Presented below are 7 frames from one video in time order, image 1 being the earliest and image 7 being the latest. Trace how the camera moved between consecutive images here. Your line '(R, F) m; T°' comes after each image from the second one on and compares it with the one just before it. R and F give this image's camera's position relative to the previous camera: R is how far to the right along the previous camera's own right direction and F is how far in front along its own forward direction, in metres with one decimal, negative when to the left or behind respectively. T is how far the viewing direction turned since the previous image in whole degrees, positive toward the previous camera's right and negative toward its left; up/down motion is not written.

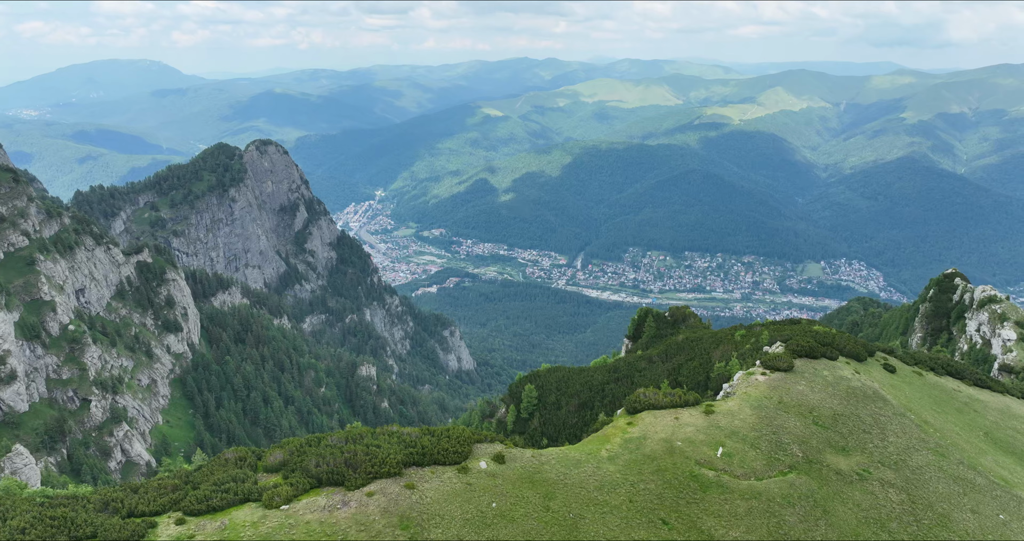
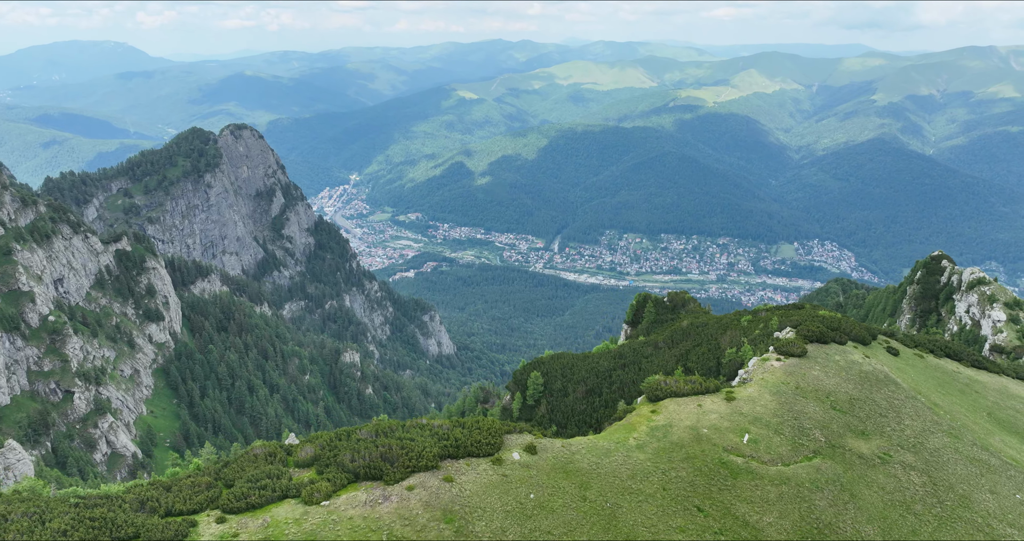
(-4.3, +0.5) m; +2°
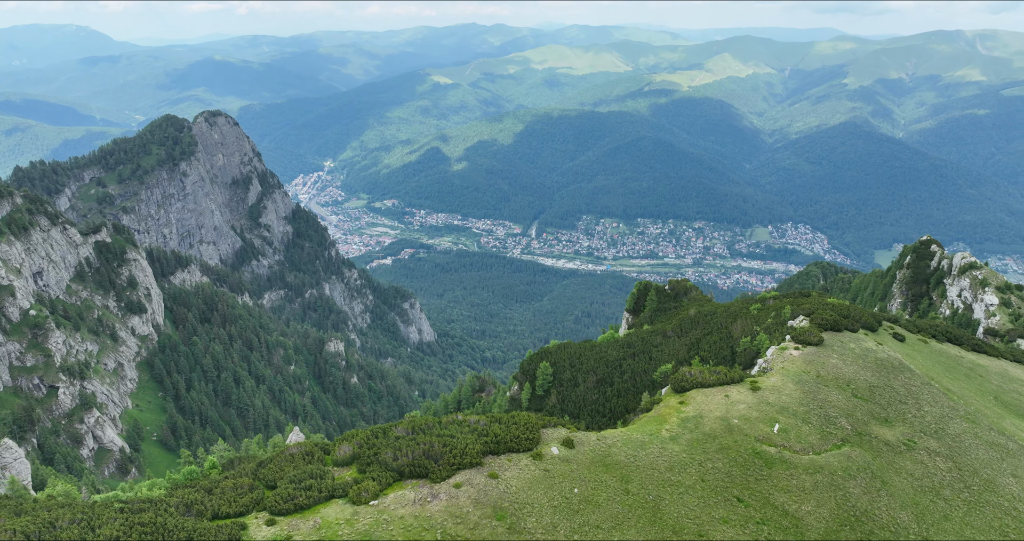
(-4.7, +0.4) m; +1°
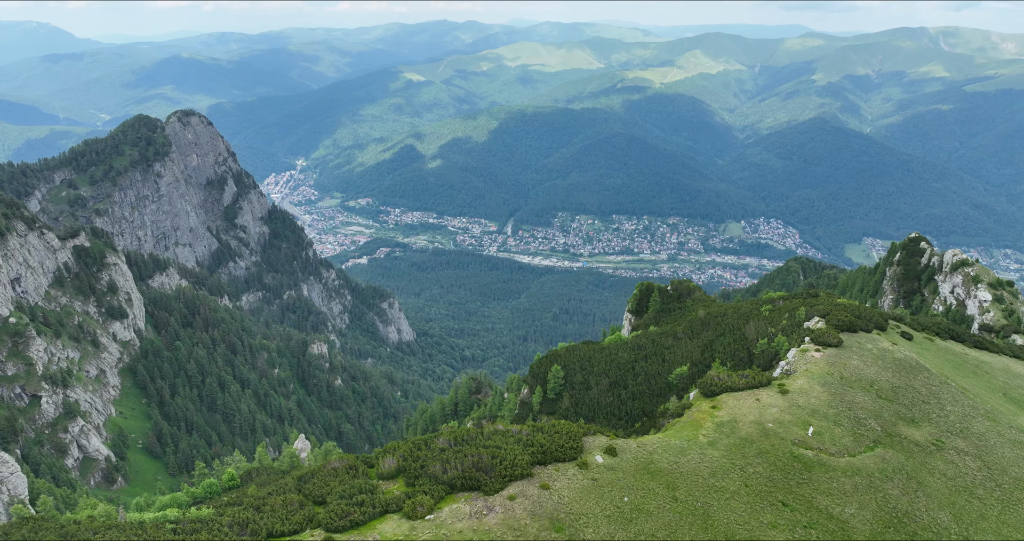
(-5.2, 0.0) m; +1°
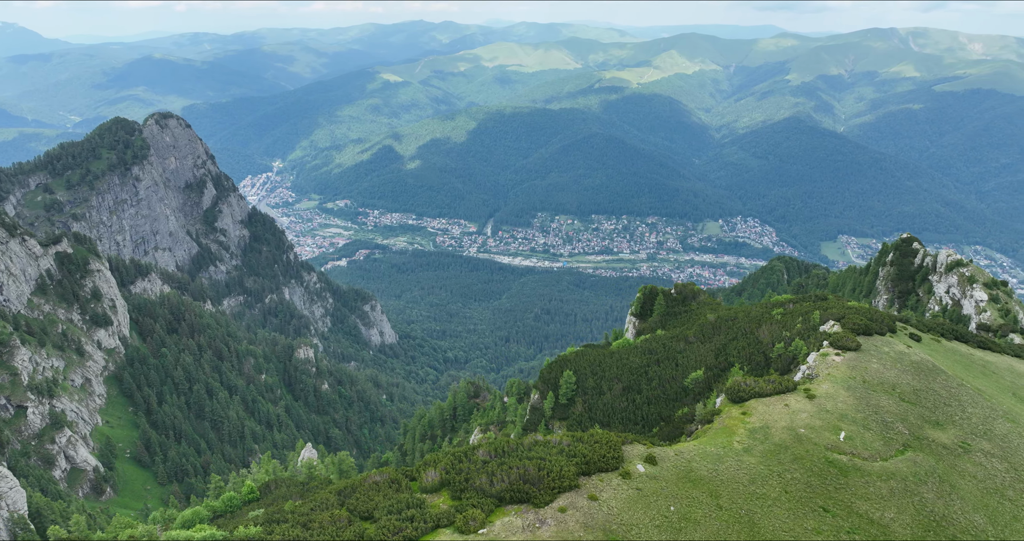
(-4.8, -0.1) m; +1°
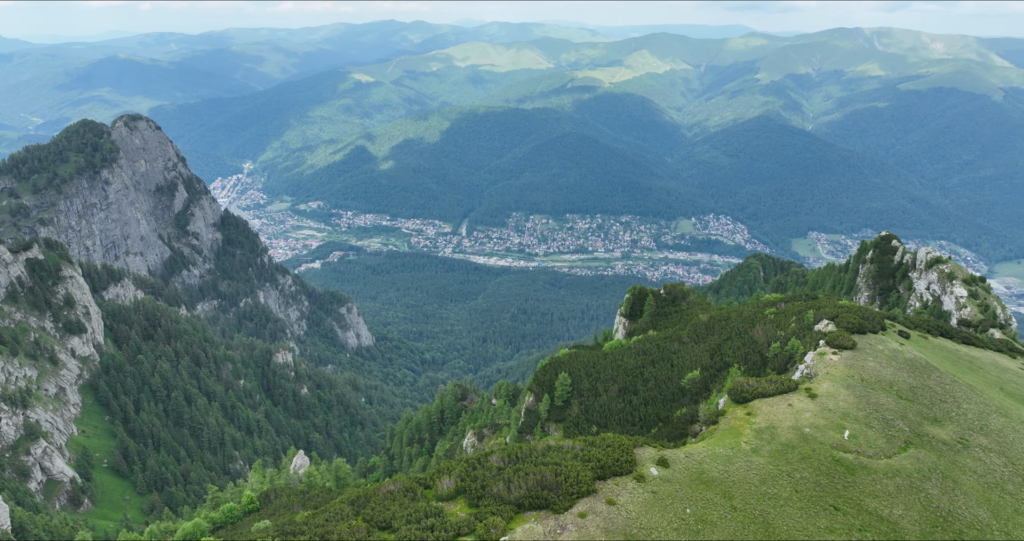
(-2.7, +0.1) m; +2°
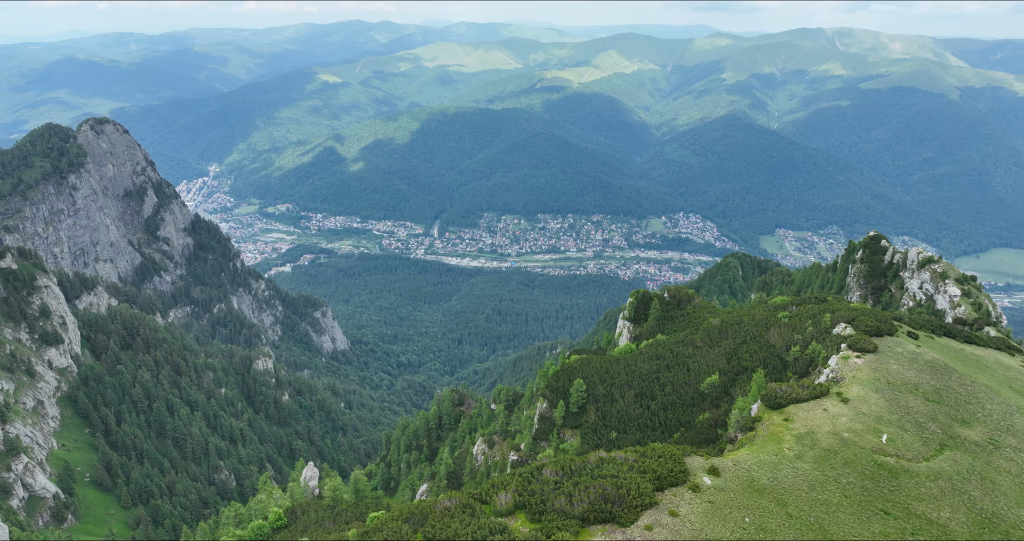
(-6.4, -0.1) m; +2°
